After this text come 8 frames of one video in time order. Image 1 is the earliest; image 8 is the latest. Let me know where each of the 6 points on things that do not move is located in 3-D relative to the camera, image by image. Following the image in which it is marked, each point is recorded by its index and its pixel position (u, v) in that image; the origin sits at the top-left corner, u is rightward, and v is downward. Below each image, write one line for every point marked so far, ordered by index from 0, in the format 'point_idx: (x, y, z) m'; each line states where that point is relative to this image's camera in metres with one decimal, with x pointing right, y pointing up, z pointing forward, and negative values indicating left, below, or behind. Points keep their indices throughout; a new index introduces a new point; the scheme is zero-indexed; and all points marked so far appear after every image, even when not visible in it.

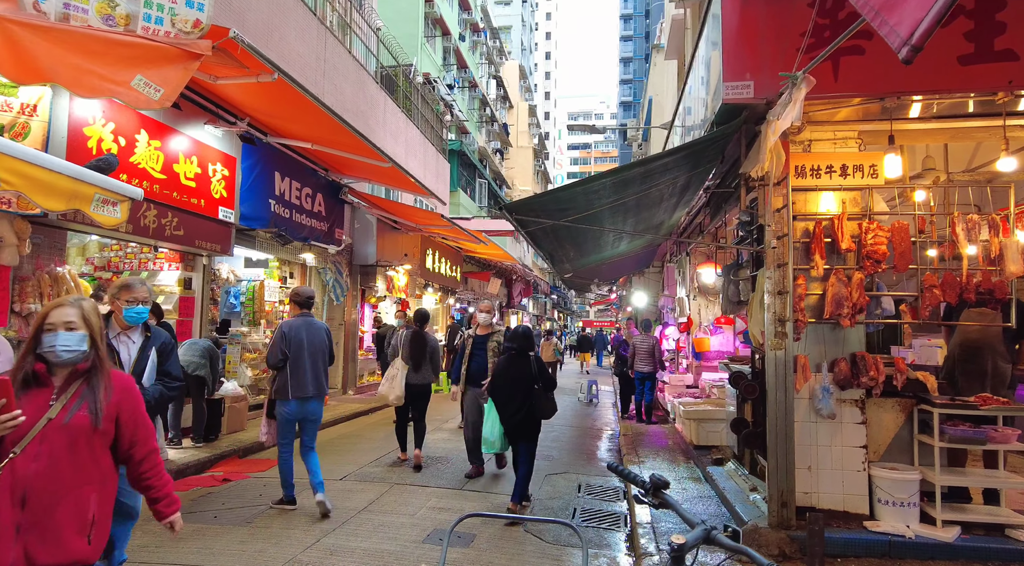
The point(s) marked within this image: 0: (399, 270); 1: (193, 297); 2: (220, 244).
0: (-2.6, +0.3, +15.2) m
1: (-4.1, -0.2, +8.7) m
2: (-3.7, +0.5, +8.6) m
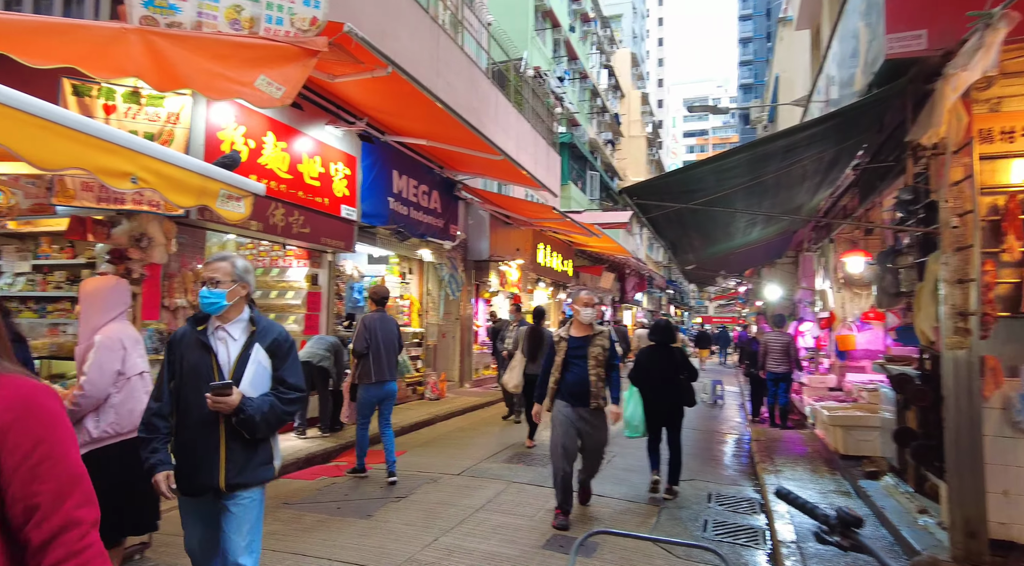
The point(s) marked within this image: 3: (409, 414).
0: (0.0, +0.4, +15.1) m
1: (-2.6, -0.1, +9.0) m
2: (-2.2, +0.5, +8.8) m
3: (-1.6, -1.9, +9.9) m
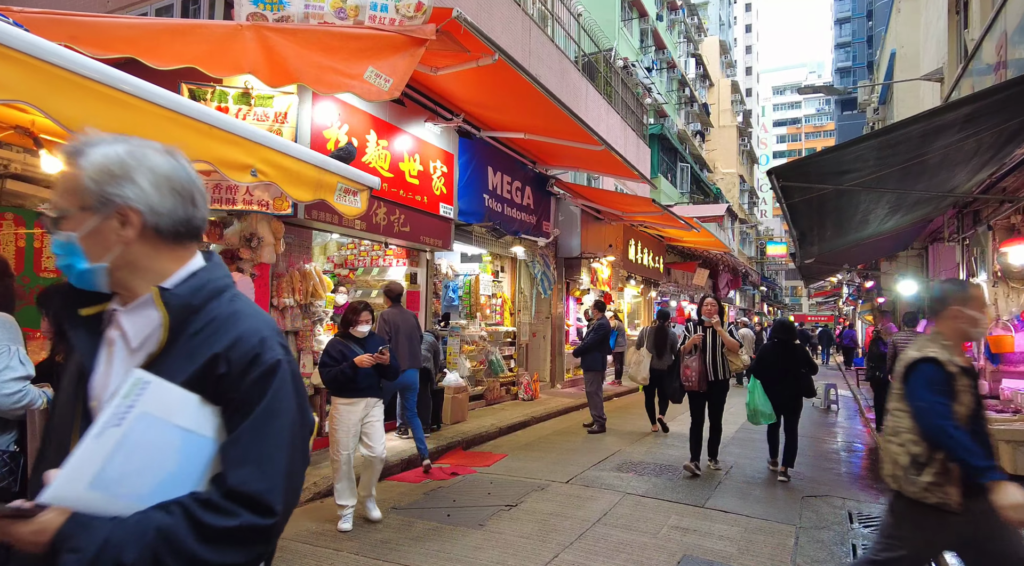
0: (+2.0, +0.5, +14.7) m
1: (-1.2, -0.1, +8.9) m
2: (-0.9, +0.5, +8.6) m
3: (-0.1, -1.9, +9.6) m
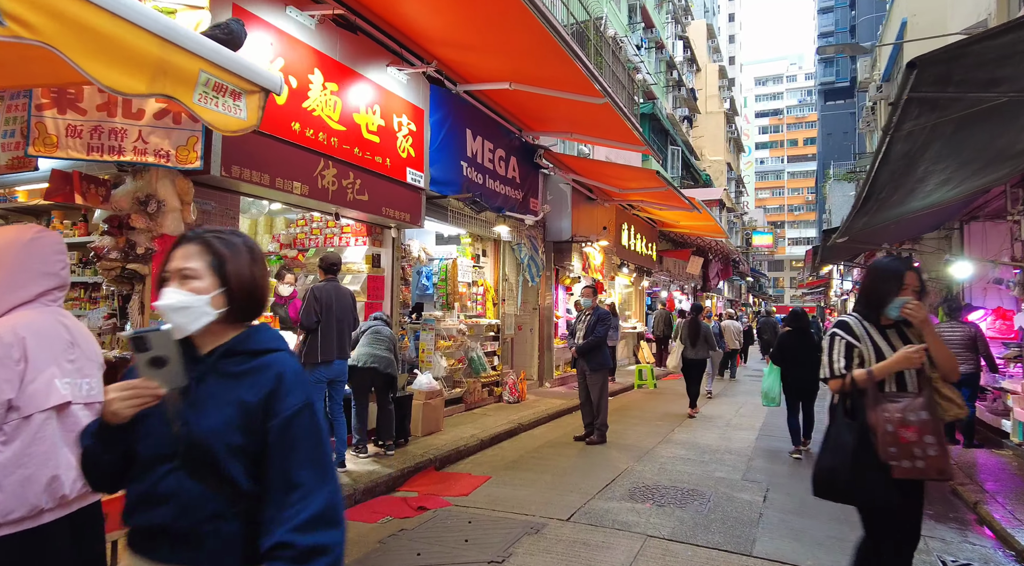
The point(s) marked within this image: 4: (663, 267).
0: (+1.6, +0.7, +13.2) m
1: (-1.4, +0.1, +7.3) m
2: (-1.1, +0.7, +7.1) m
3: (-0.3, -1.7, +8.2) m
4: (+4.4, +0.5, +19.5) m
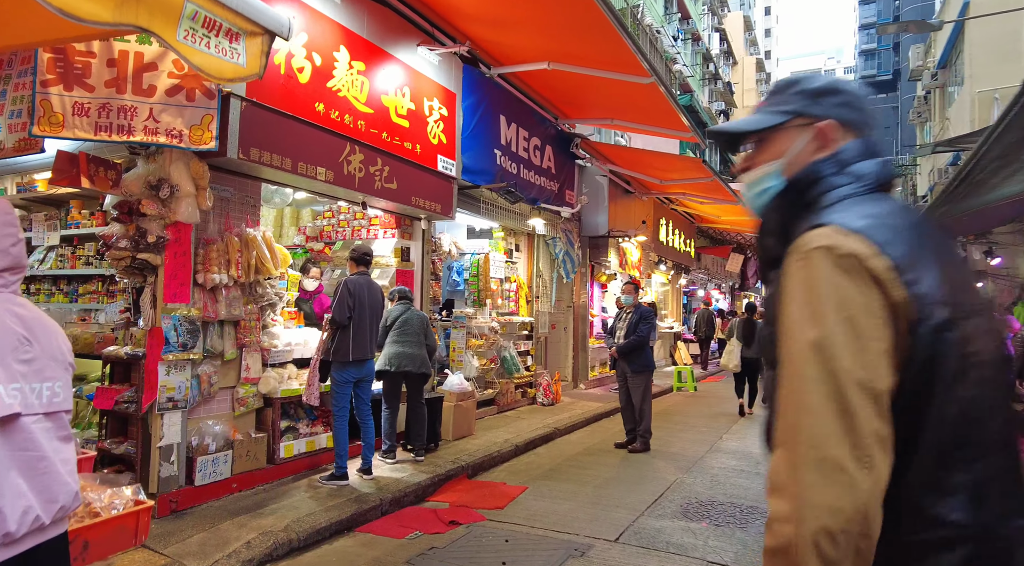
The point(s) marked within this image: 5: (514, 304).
0: (+2.3, +0.8, +12.7) m
1: (-1.0, +0.1, +6.9) m
2: (-0.7, +0.8, +6.7) m
3: (+0.1, -1.6, +7.7) m
4: (+5.3, +0.5, +18.8) m
5: (0.0, -0.3, +9.3) m
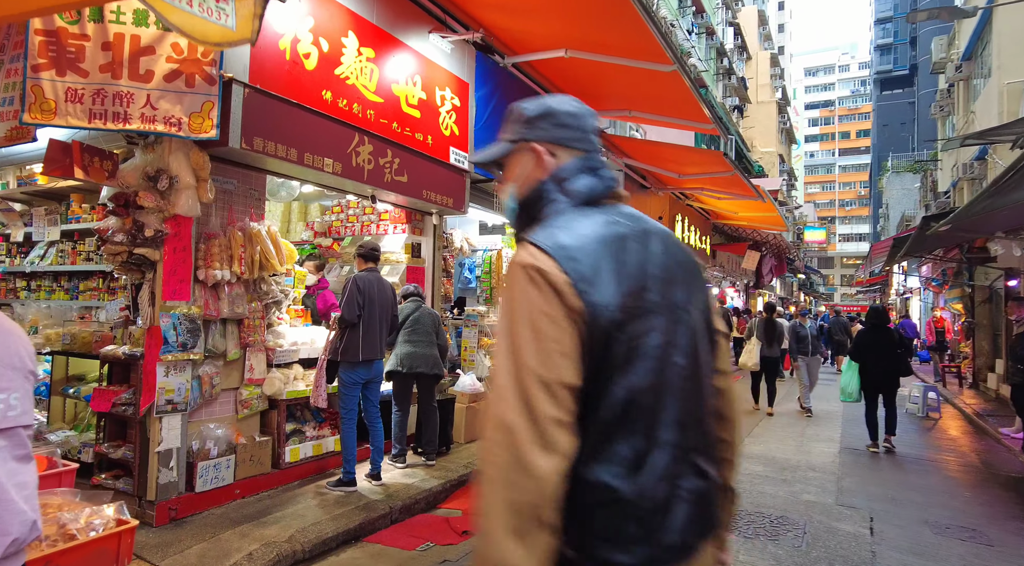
0: (+2.5, +0.8, +12.4) m
1: (-0.9, +0.2, +6.7) m
2: (-0.6, +0.8, +6.4) m
3: (+0.3, -1.6, +7.5) m
4: (+5.6, +0.6, +18.5) m
5: (+0.2, -0.2, +9.0) m
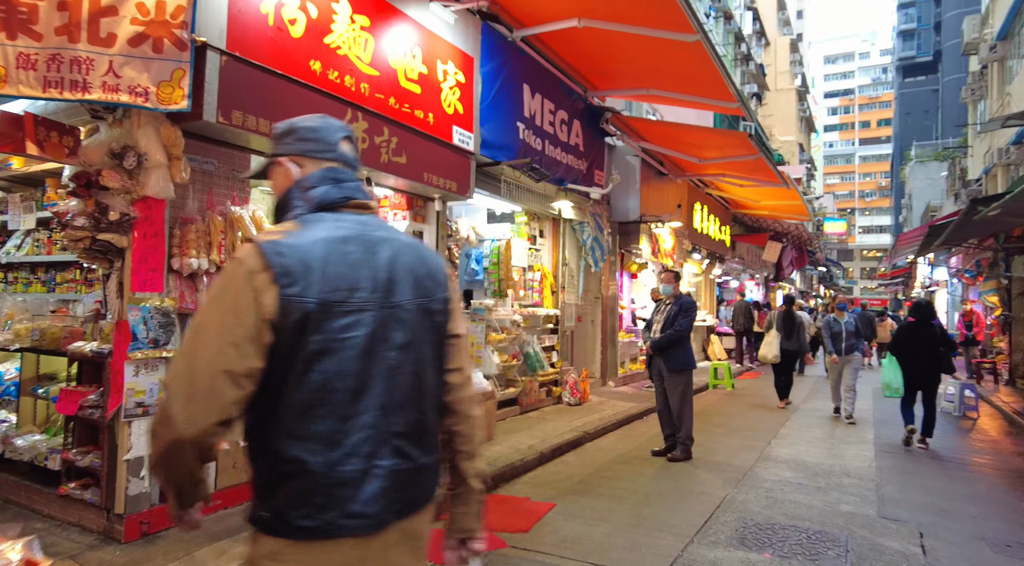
0: (+2.7, +1.0, +11.9) m
1: (-0.8, +0.2, +6.2) m
2: (-0.5, +0.9, +6.0) m
3: (+0.4, -1.5, +7.0) m
4: (+5.9, +0.8, +17.9) m
5: (+0.3, -0.1, +8.5) m
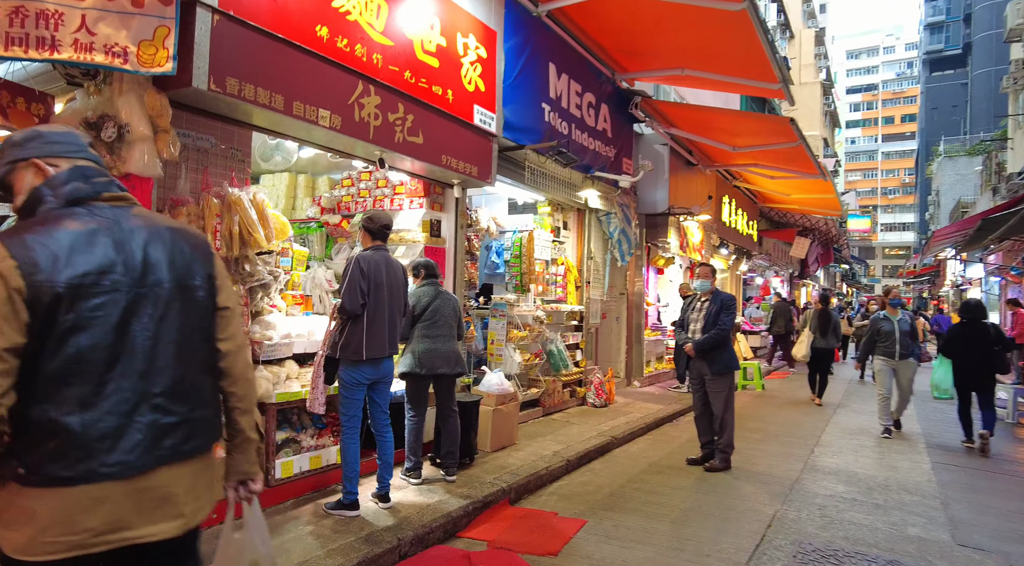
0: (+3.1, +1.0, +11.3) m
1: (-0.6, +0.3, +5.8) m
2: (-0.3, +0.9, +5.5) m
3: (+0.6, -1.4, +6.5) m
4: (+6.4, +0.9, +17.3) m
5: (+0.6, -0.1, +8.1) m
